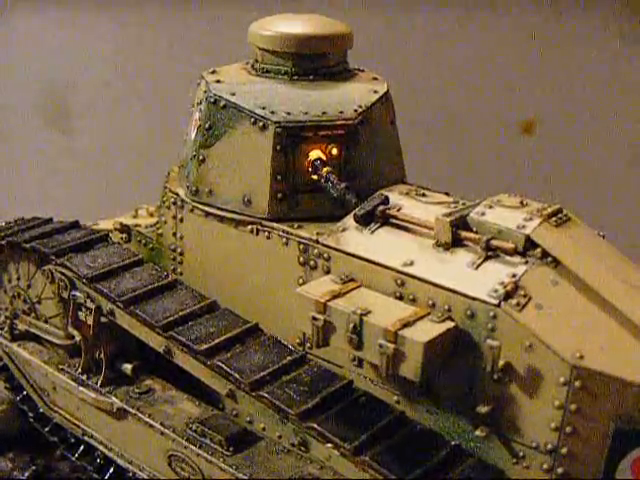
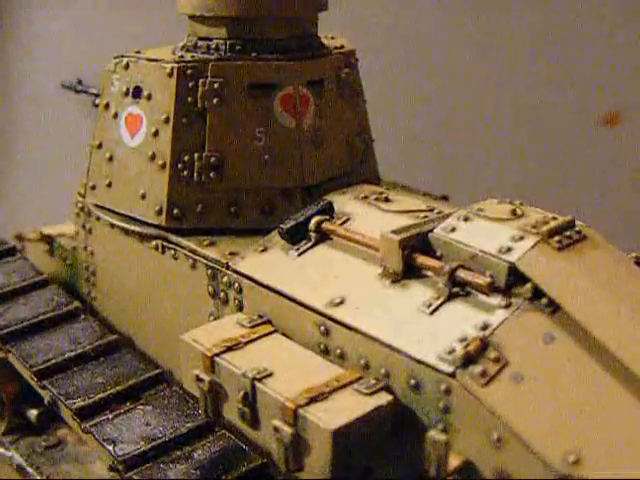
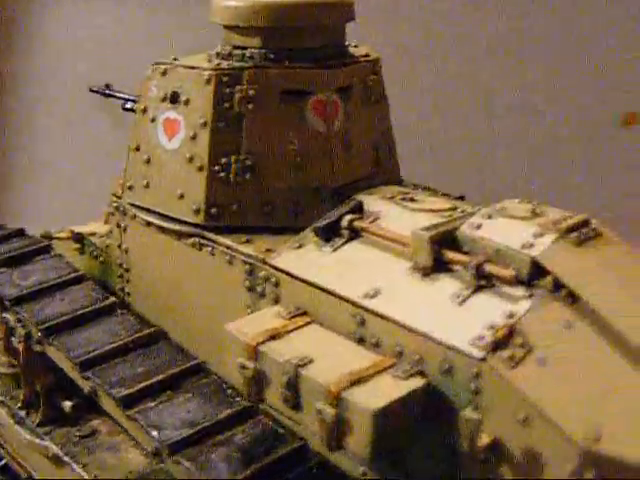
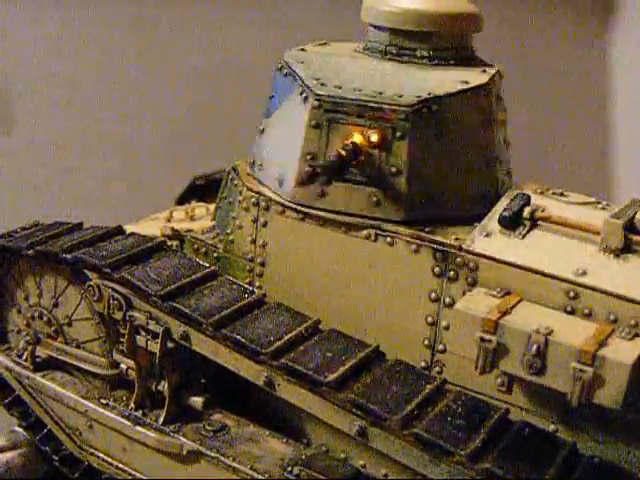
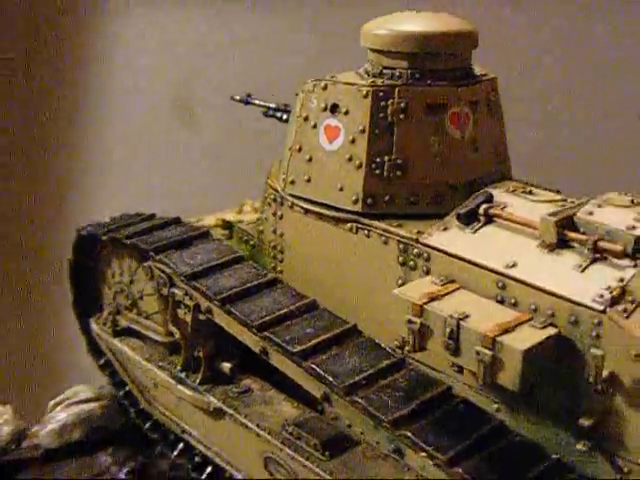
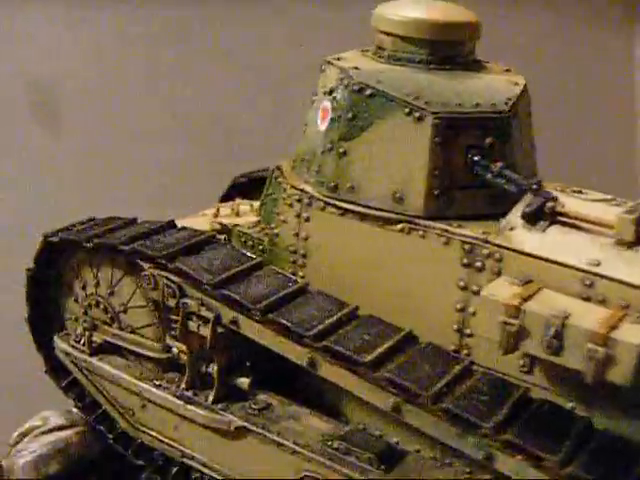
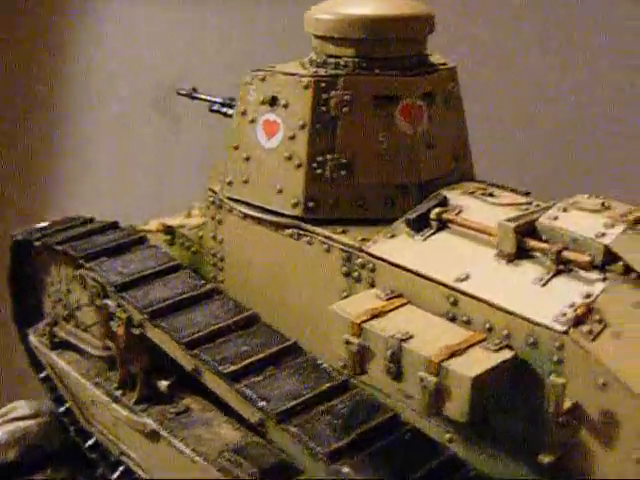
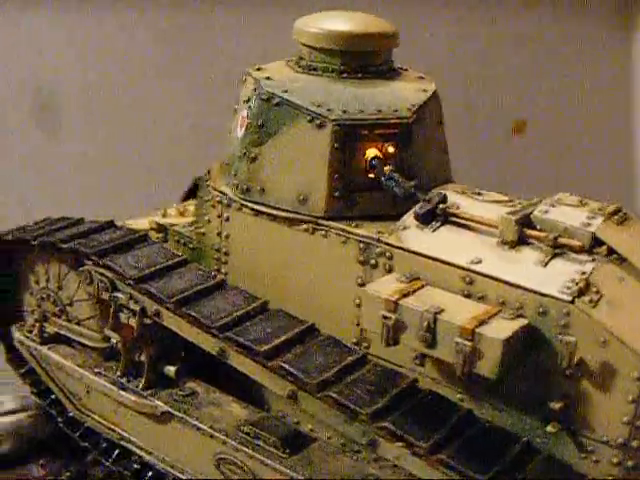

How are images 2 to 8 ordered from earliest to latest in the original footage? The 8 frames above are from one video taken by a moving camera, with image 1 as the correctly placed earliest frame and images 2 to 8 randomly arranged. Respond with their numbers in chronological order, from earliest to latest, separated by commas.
8, 6, 4, 5, 7, 3, 2
